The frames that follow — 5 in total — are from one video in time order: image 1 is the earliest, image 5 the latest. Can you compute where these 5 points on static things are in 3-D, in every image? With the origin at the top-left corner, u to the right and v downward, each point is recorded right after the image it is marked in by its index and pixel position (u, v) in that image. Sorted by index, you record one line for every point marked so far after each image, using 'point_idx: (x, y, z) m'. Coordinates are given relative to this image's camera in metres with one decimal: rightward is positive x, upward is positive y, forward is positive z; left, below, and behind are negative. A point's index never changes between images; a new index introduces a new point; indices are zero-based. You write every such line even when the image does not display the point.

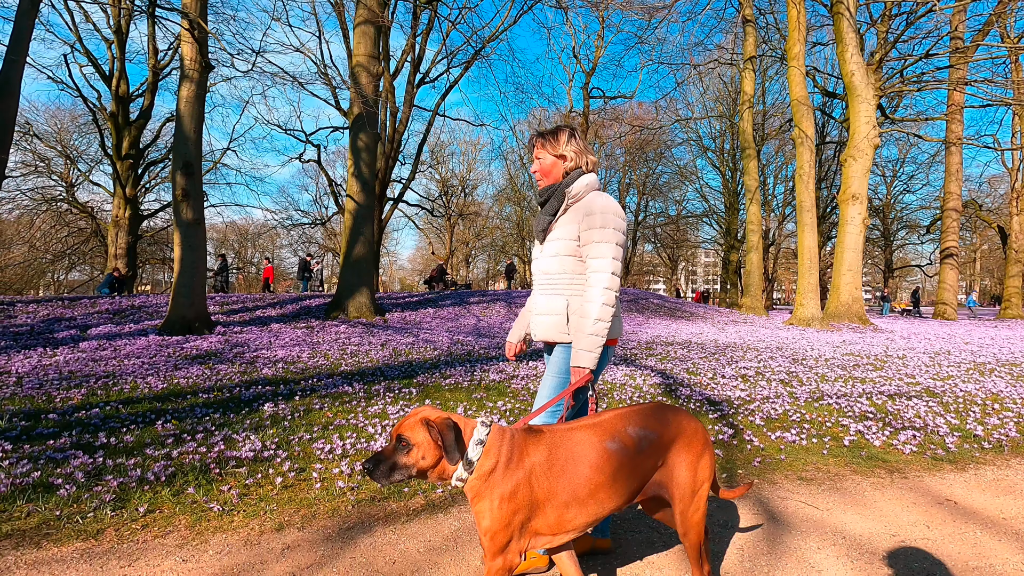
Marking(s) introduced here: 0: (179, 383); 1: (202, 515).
0: (-4.5, -1.3, +7.0) m
1: (-1.7, -1.2, +2.8) m
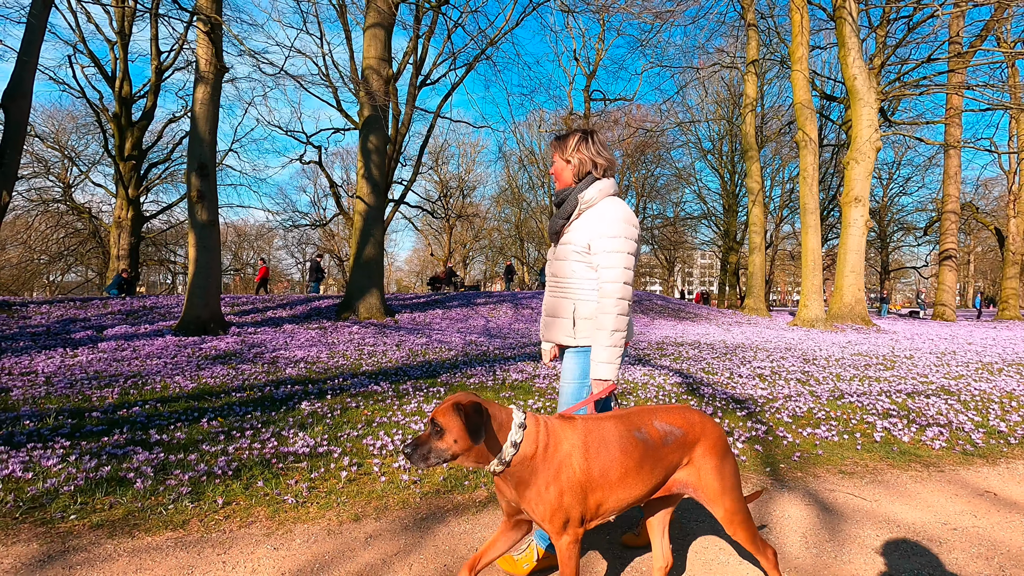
0: (-4.1, -1.3, +7.1) m
1: (-1.3, -1.2, +2.9) m
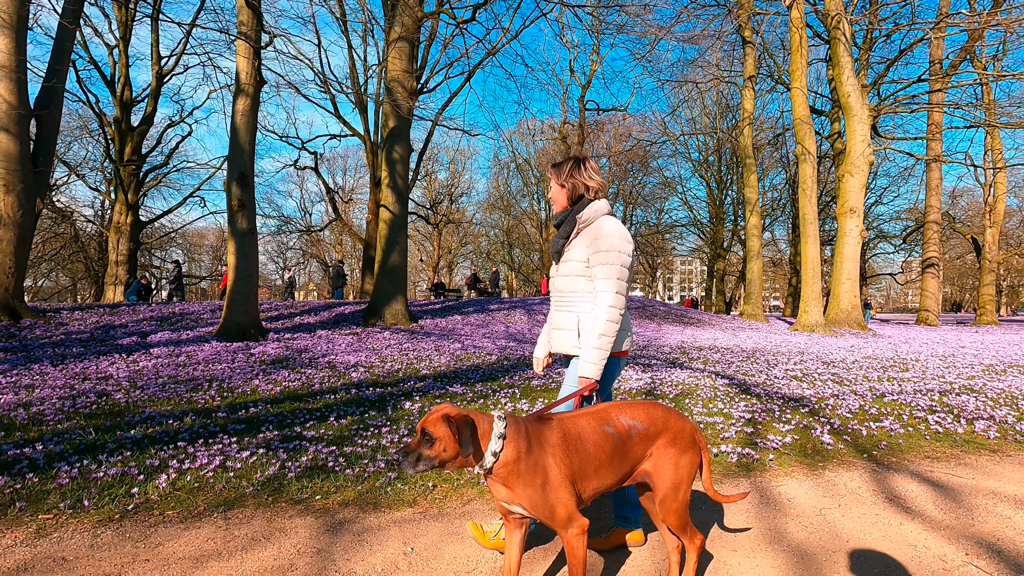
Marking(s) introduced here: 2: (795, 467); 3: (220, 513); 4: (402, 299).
0: (-3.2, -1.4, +7.4) m
1: (-0.2, -1.3, +3.3) m
2: (+2.1, -1.3, +3.8) m
3: (-1.6, -1.2, +2.8) m
4: (-3.2, -0.3, +15.2) m
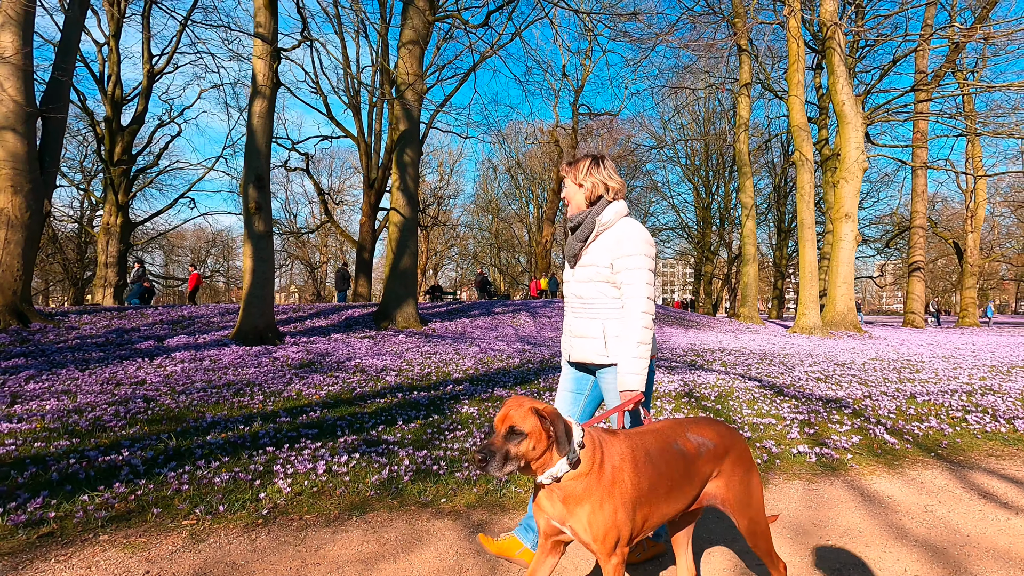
0: (-2.6, -1.5, +7.4) m
1: (+0.5, -1.3, +3.4) m
2: (+2.8, -1.4, +4.0) m
3: (-0.9, -1.3, +2.9) m
4: (-2.9, -0.4, +15.2) m
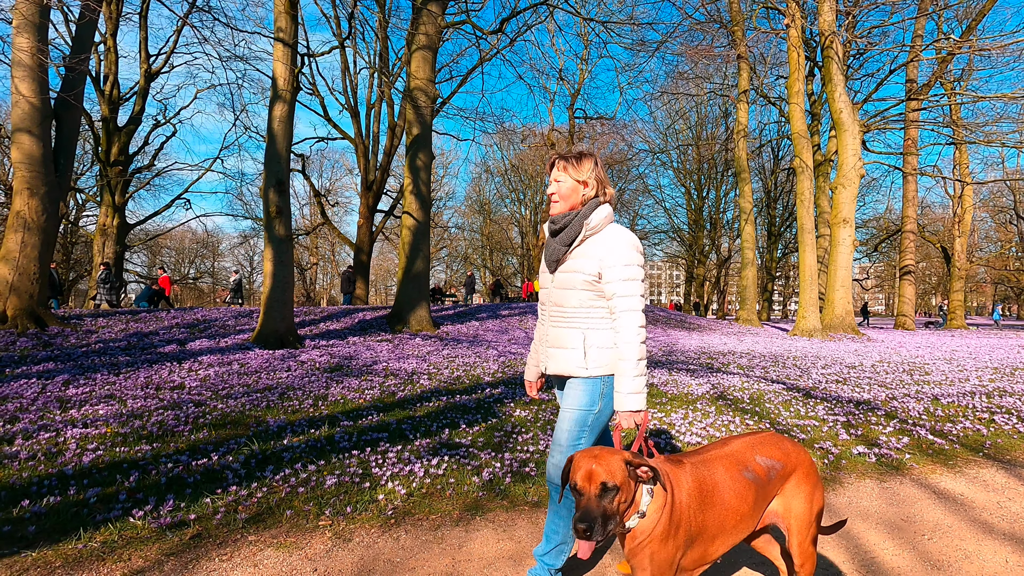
0: (-2.1, -1.5, +7.5) m
1: (+1.2, -1.4, +3.6) m
2: (+3.4, -1.5, +4.2) m
3: (-0.2, -1.3, +3.0) m
4: (-2.5, -0.5, +15.3) m
